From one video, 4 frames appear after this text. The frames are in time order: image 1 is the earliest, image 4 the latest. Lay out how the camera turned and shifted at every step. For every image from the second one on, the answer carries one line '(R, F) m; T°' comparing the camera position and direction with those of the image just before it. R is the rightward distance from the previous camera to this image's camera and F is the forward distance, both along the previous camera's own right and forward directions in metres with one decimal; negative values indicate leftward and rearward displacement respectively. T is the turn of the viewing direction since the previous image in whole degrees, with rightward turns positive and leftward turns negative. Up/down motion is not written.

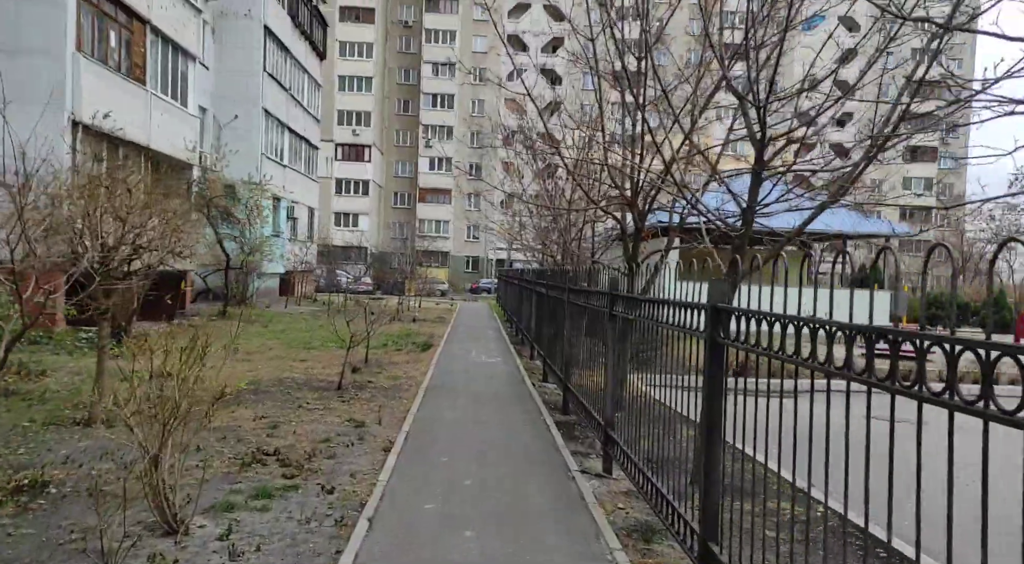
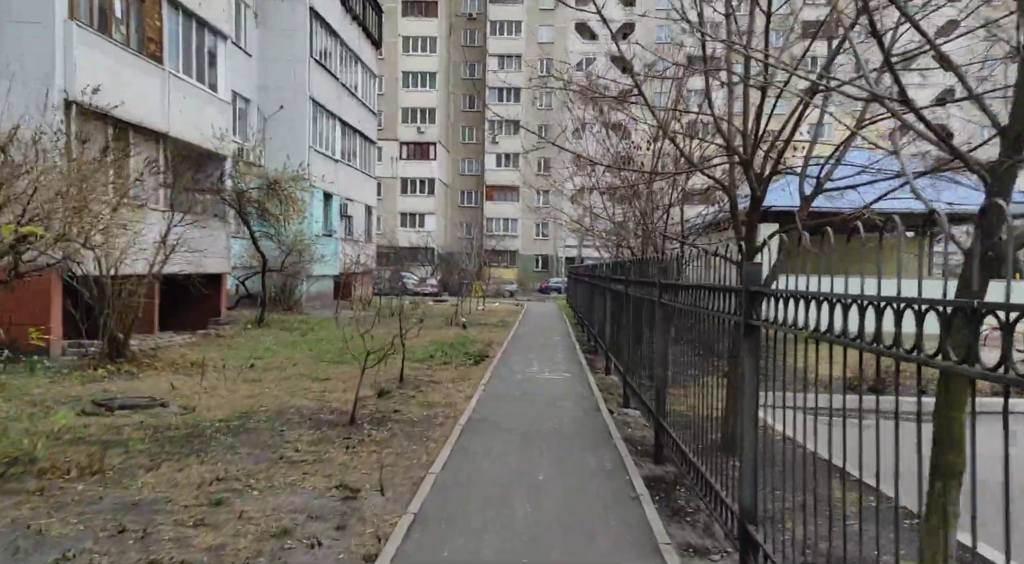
(0.0, +2.7) m; -5°
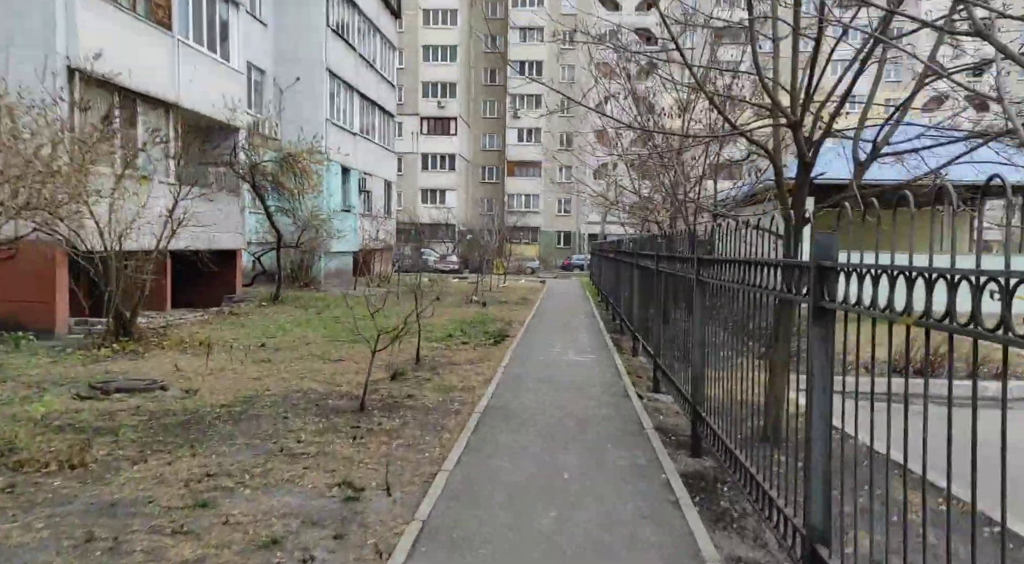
(0.0, +0.6) m; -2°
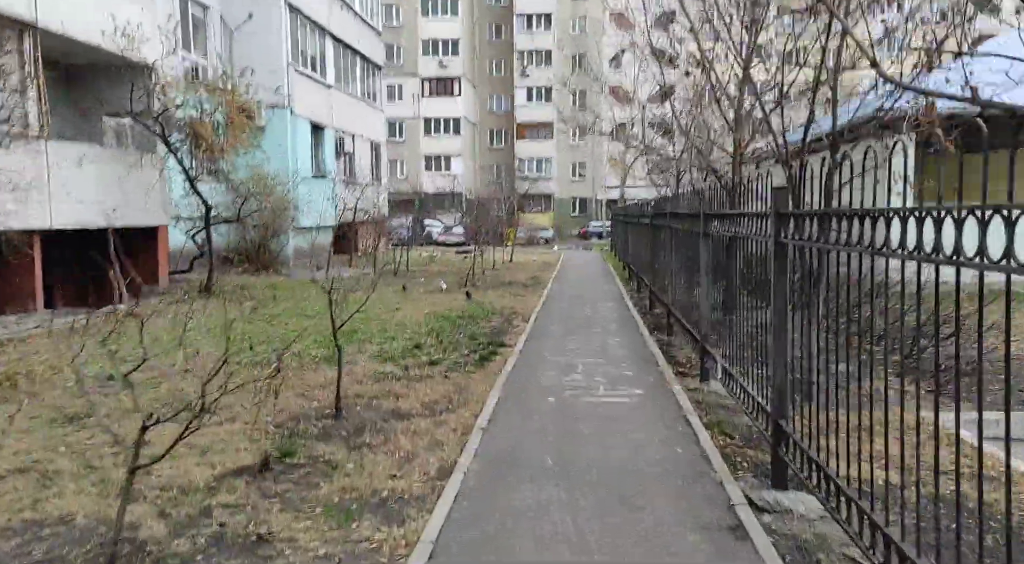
(+0.2, +4.4) m; -1°
